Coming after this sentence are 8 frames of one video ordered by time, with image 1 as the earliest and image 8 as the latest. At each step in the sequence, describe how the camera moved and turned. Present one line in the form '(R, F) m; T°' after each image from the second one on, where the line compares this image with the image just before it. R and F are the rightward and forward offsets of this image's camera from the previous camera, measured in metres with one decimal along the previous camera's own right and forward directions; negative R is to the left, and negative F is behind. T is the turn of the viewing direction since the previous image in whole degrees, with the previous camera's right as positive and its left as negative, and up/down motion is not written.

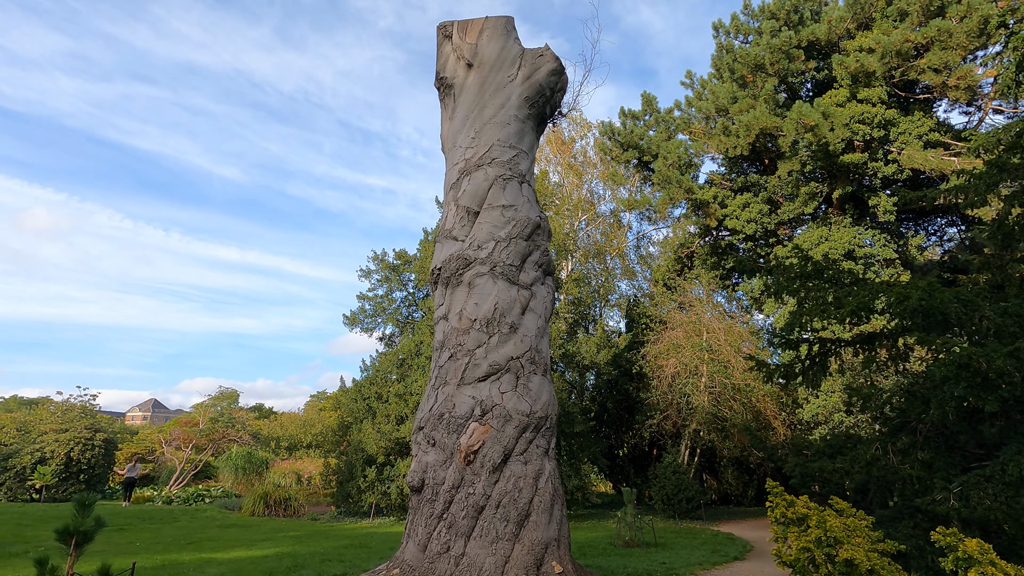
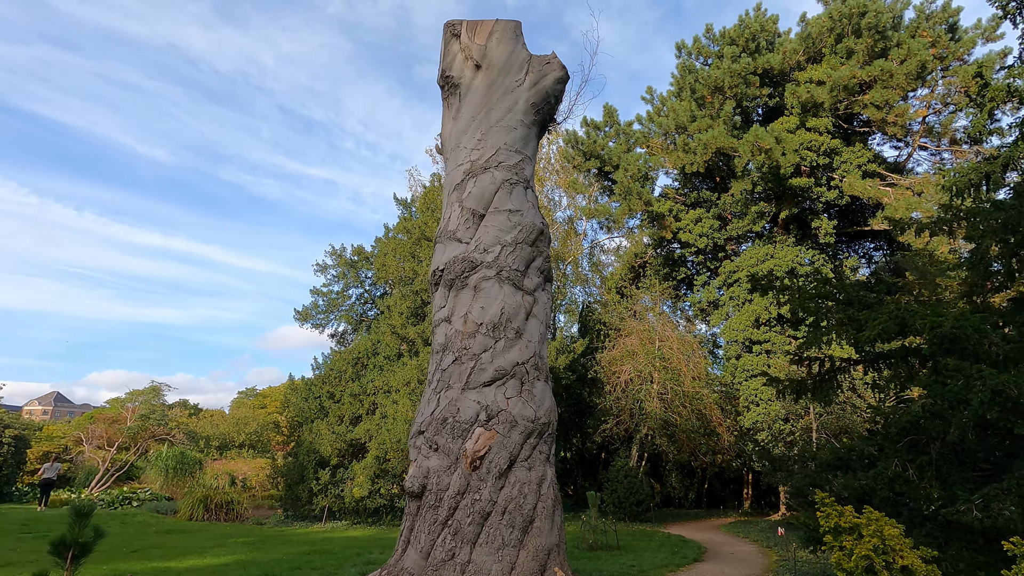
(-0.6, 0.0) m; +6°
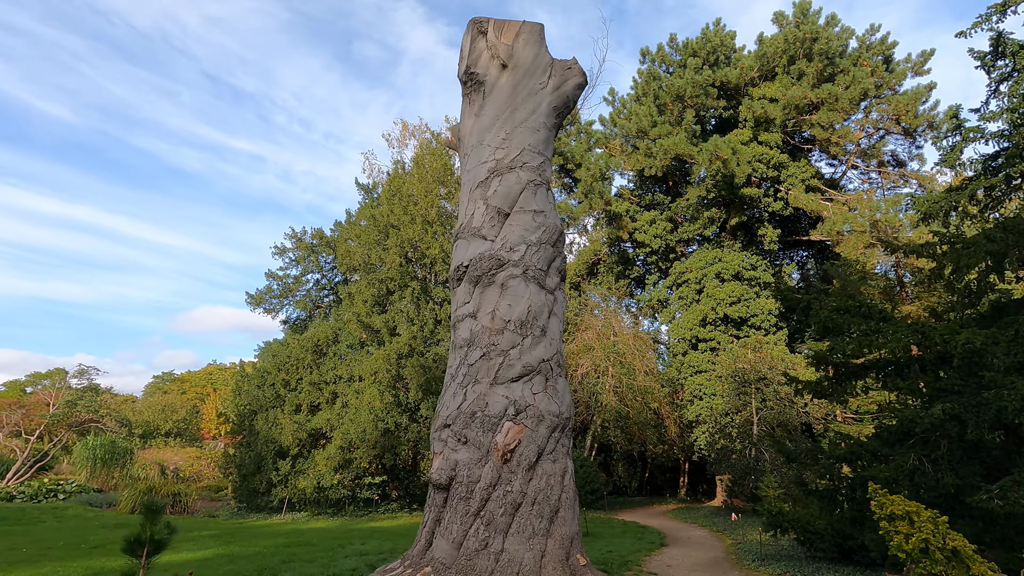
(-0.8, -0.1) m; +7°
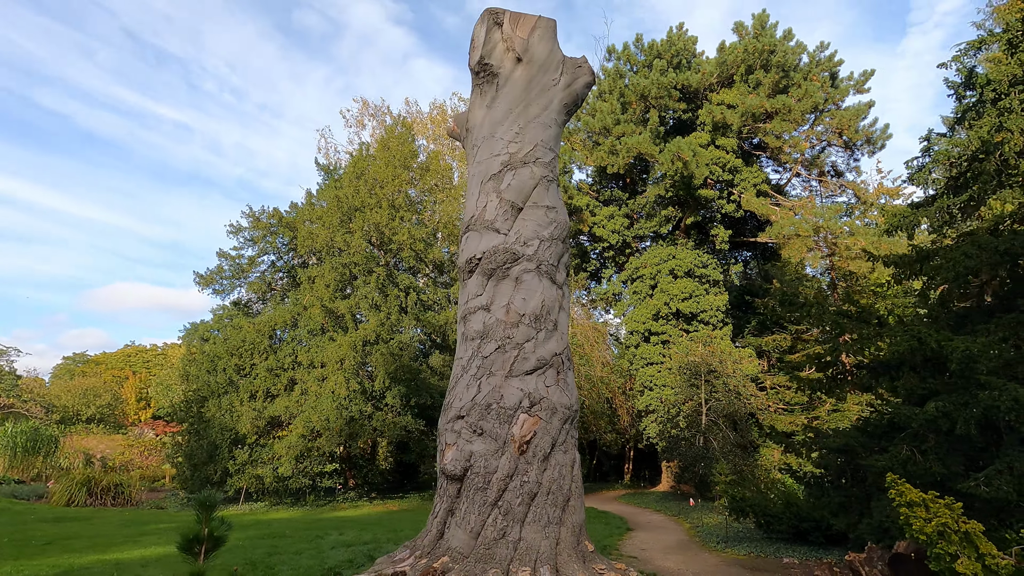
(-0.6, 0.0) m; +6°
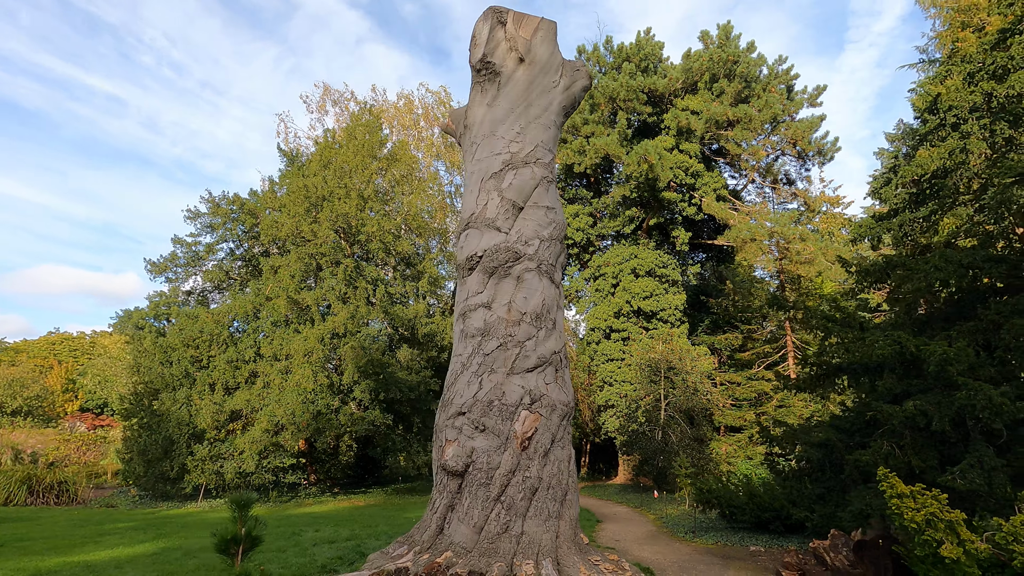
(-0.4, 0.0) m; +5°
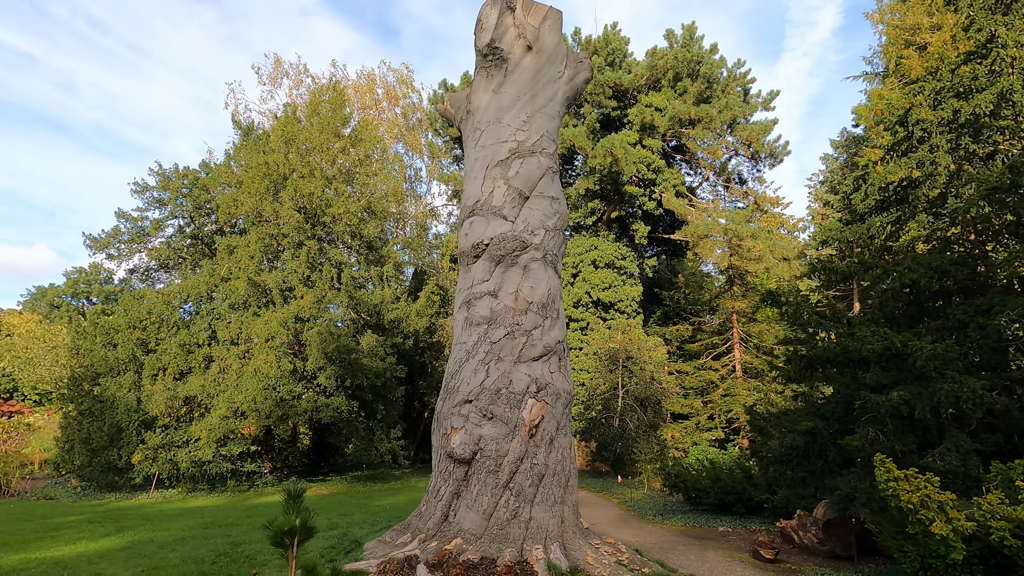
(-0.6, 0.0) m; +6°
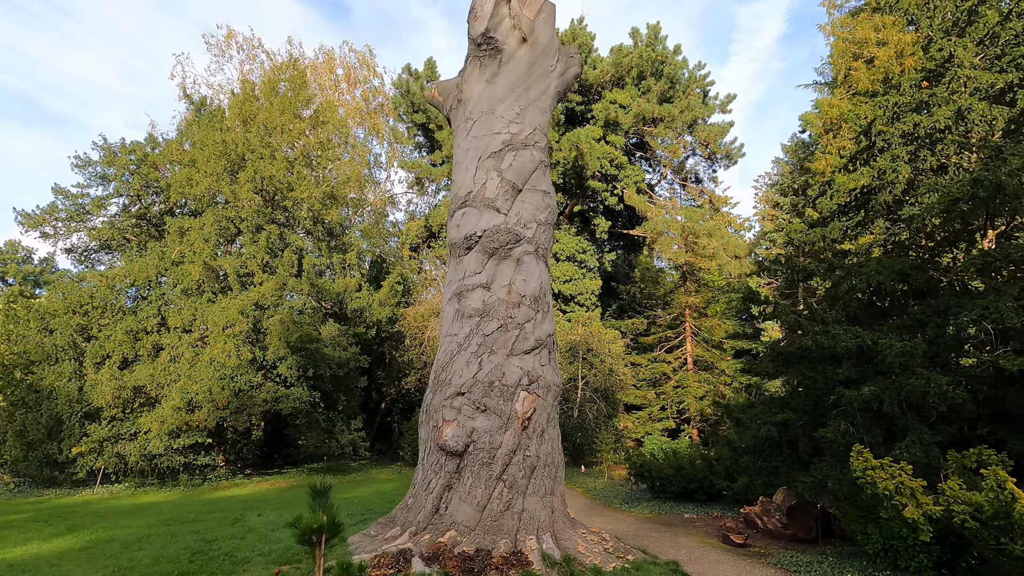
(-0.4, 0.0) m; +5°
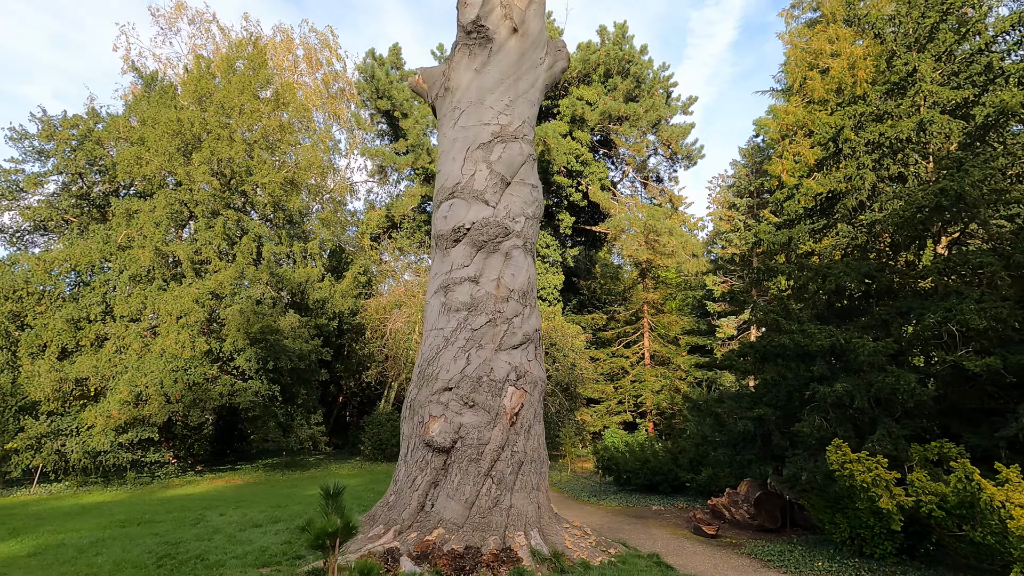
(-0.3, +0.1) m; +5°
